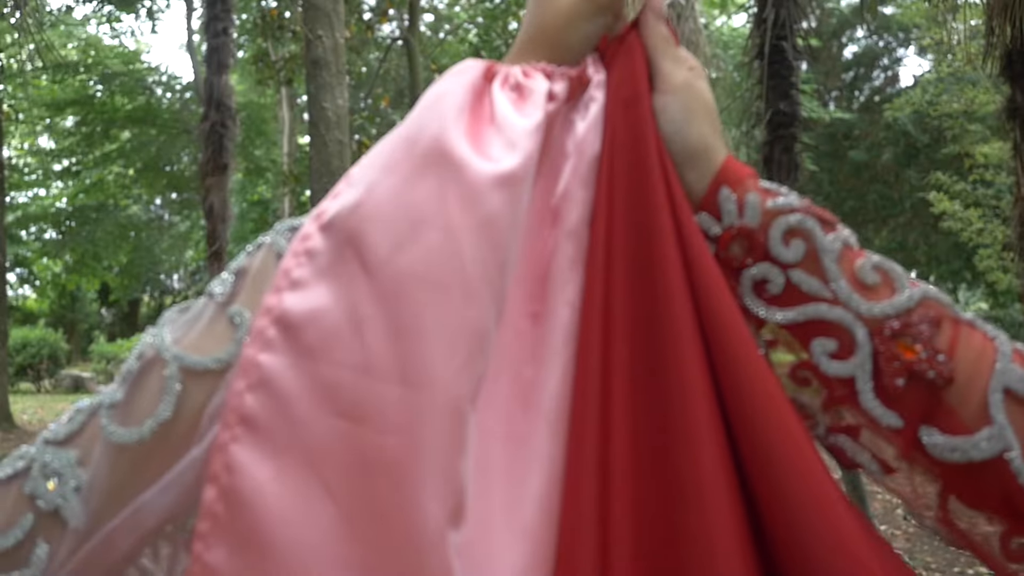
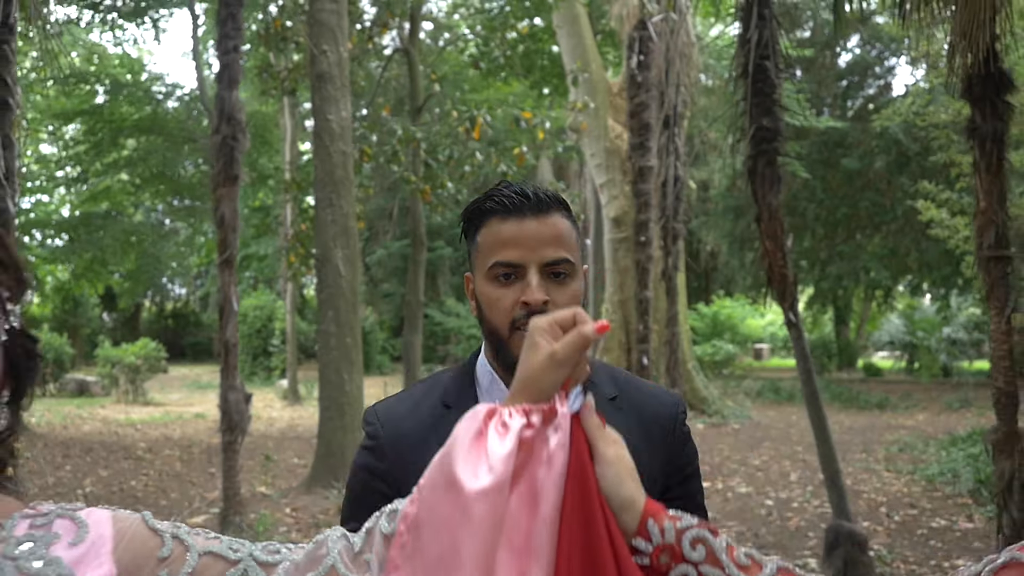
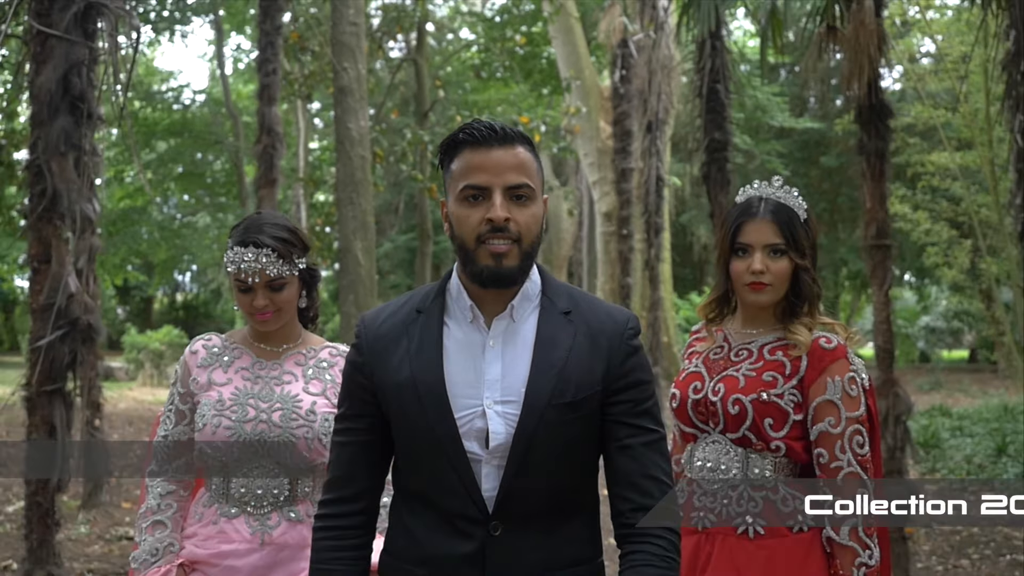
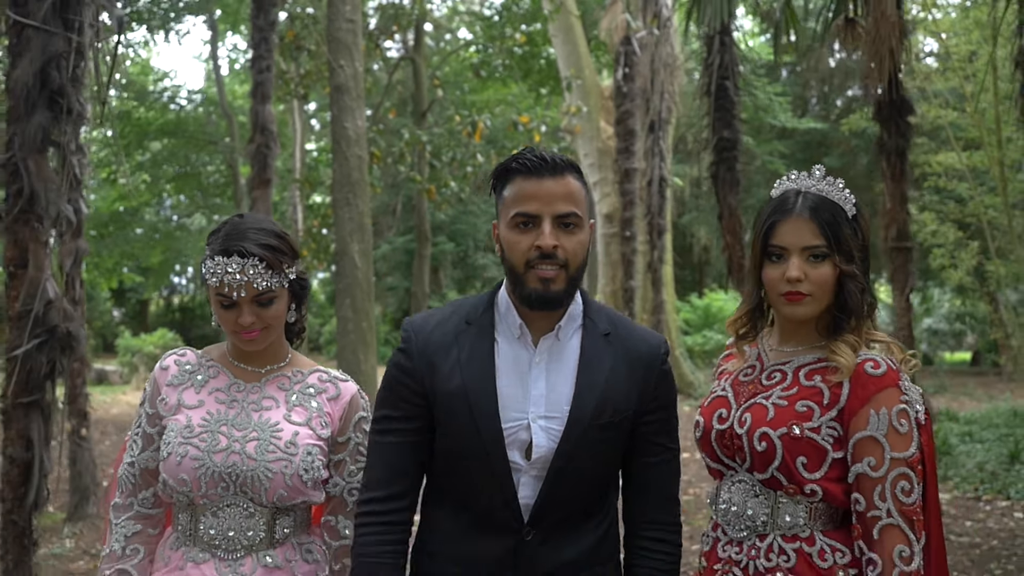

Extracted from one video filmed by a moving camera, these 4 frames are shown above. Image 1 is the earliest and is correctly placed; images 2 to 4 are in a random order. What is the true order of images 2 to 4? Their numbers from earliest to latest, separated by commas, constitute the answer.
2, 4, 3
